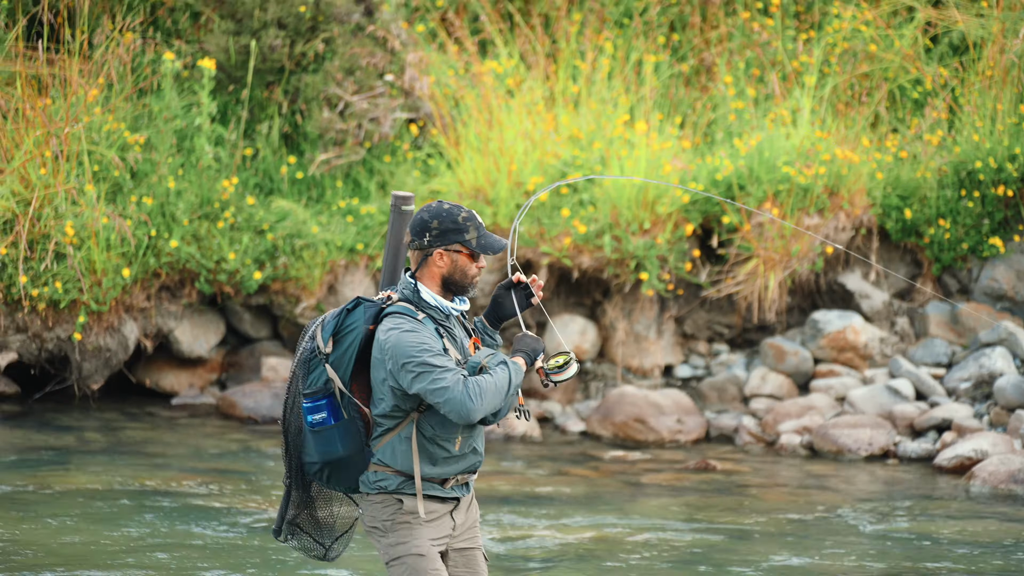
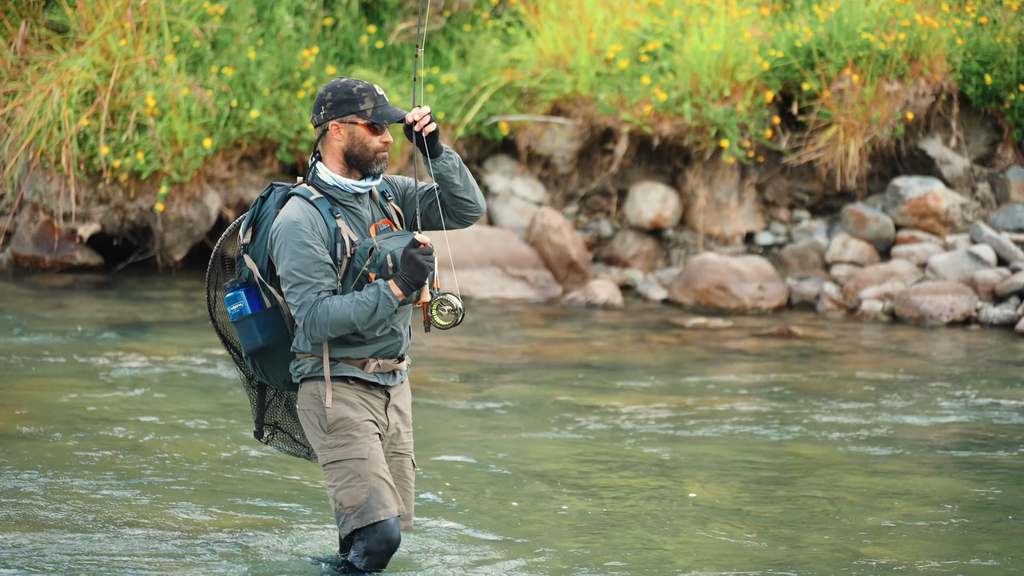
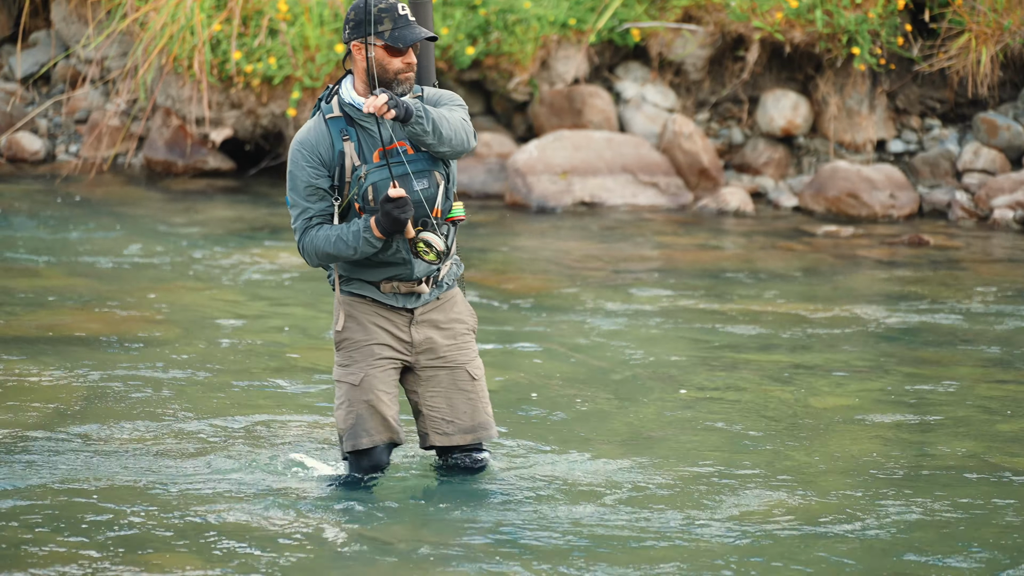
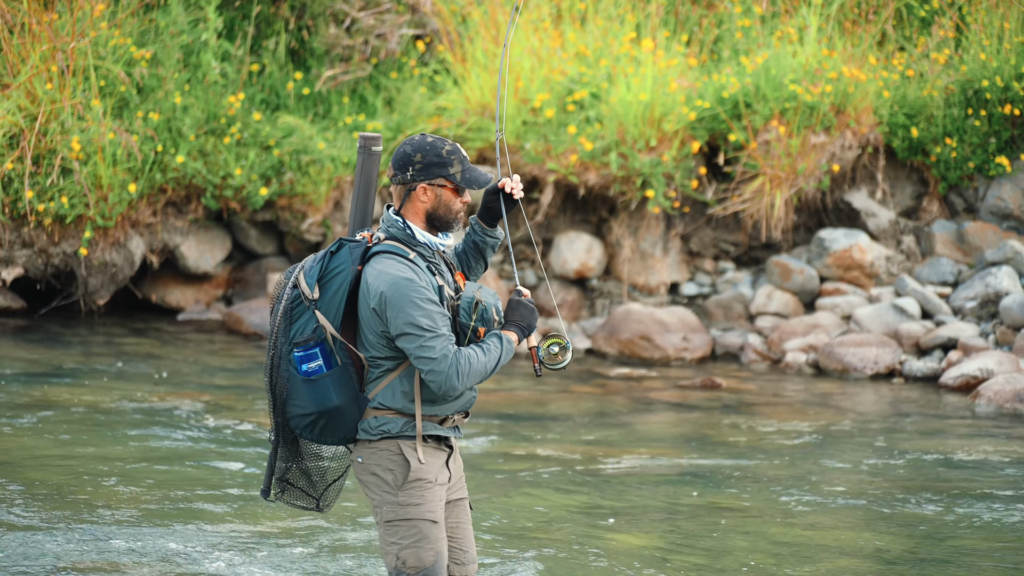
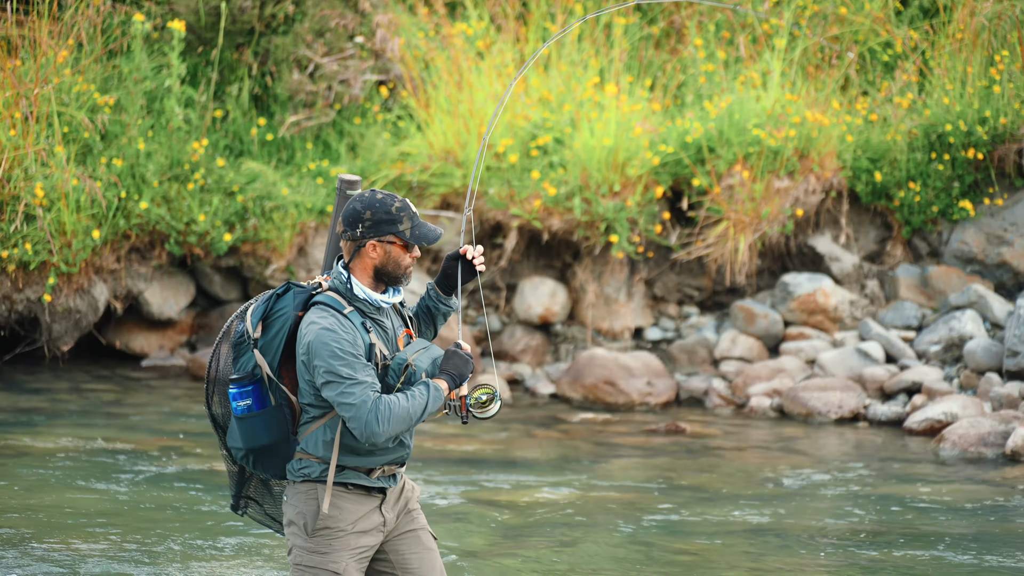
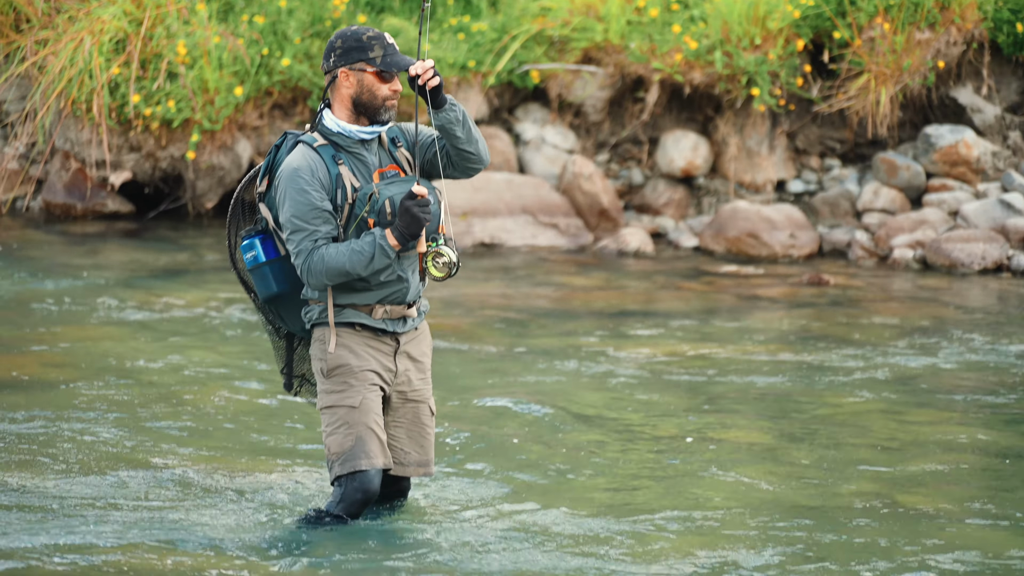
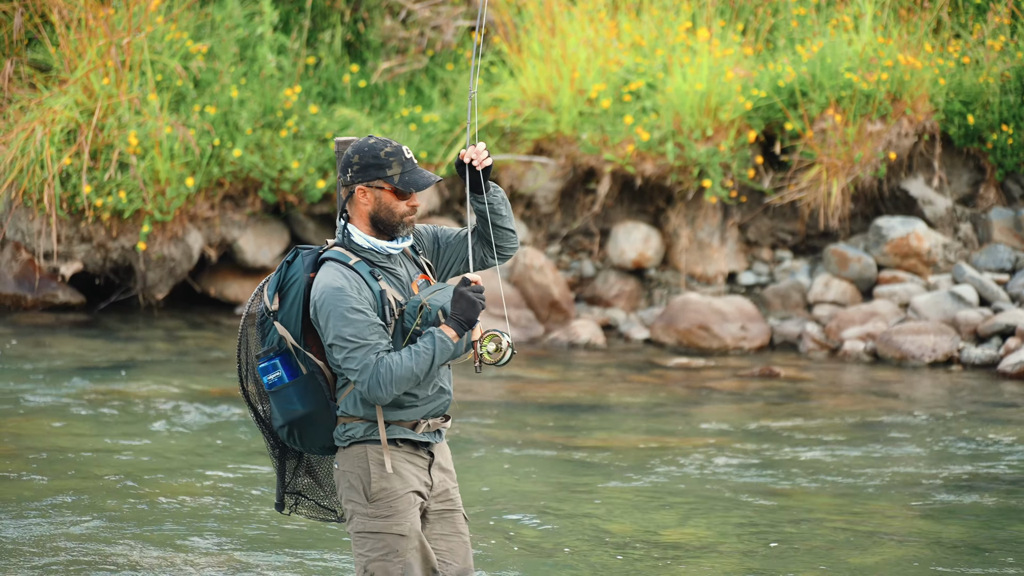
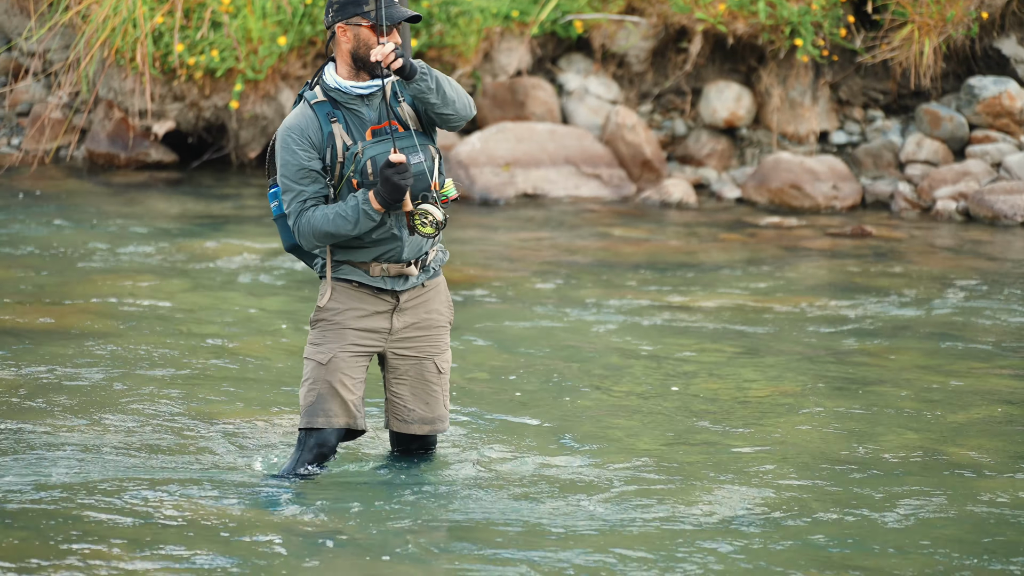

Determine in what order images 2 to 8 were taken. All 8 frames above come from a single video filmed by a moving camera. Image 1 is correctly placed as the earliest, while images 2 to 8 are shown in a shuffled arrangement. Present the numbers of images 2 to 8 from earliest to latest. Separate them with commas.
5, 4, 7, 2, 6, 8, 3
